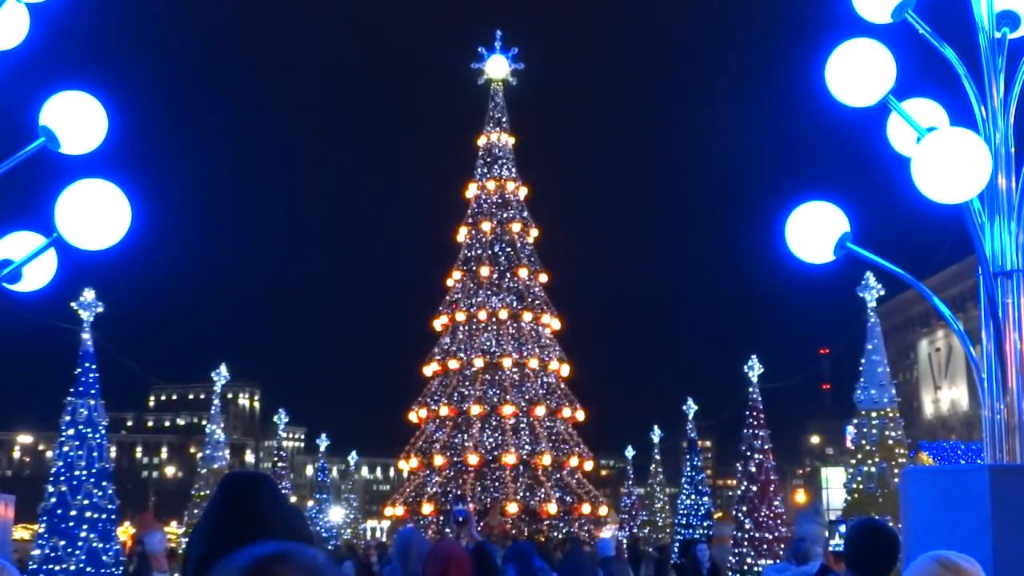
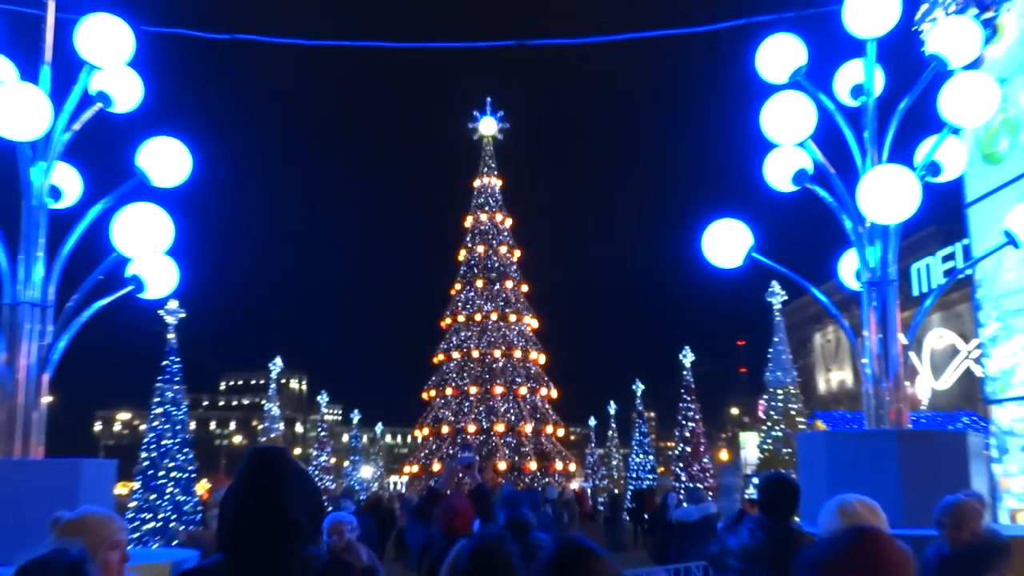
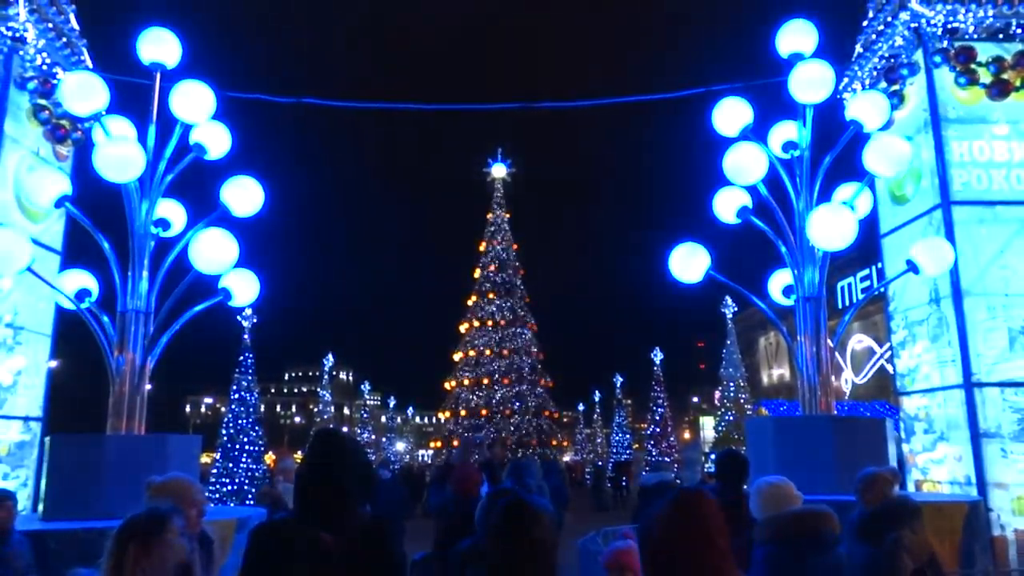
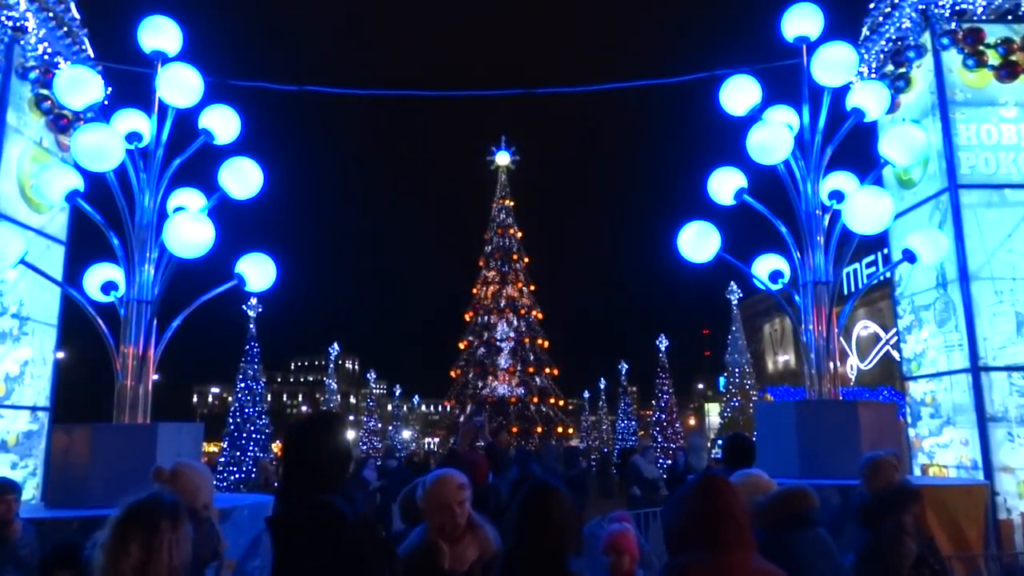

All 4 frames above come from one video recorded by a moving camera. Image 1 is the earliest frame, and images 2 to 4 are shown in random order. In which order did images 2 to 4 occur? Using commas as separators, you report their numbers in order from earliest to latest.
2, 3, 4
